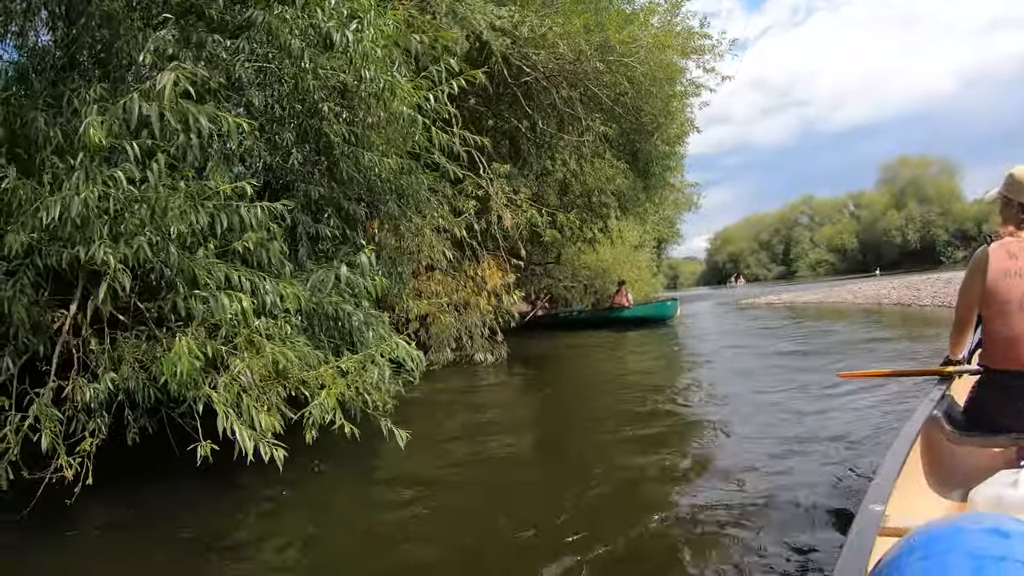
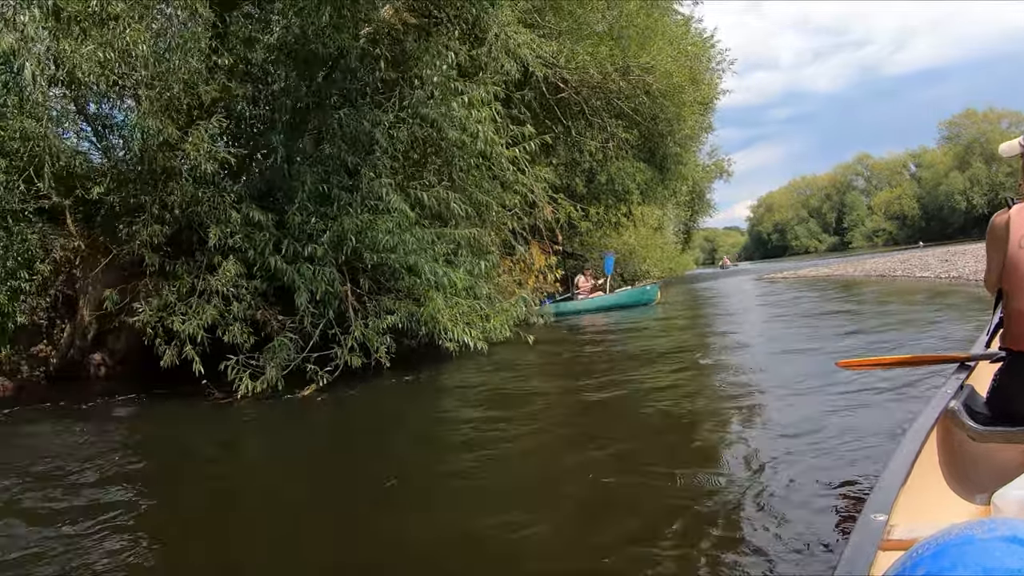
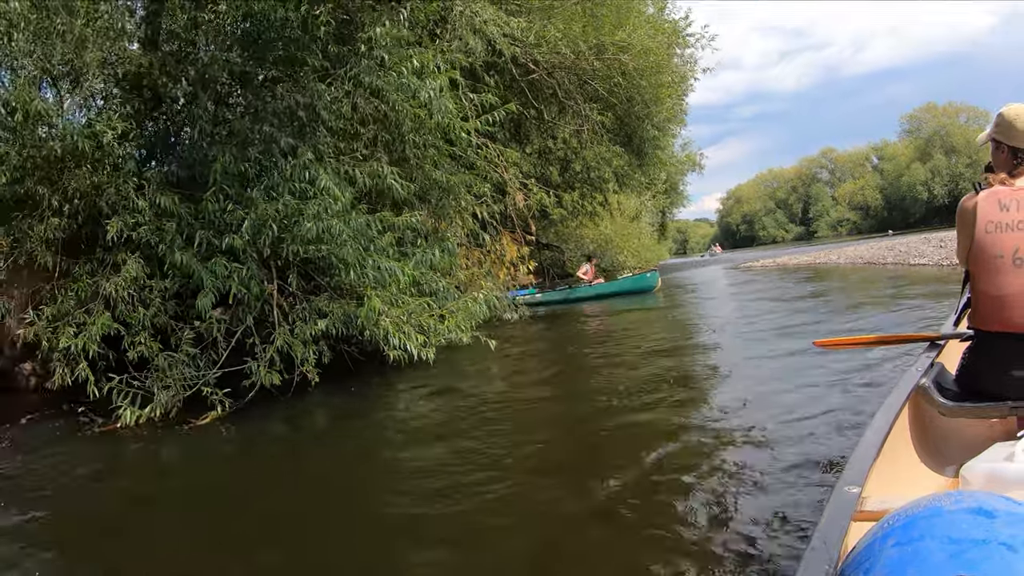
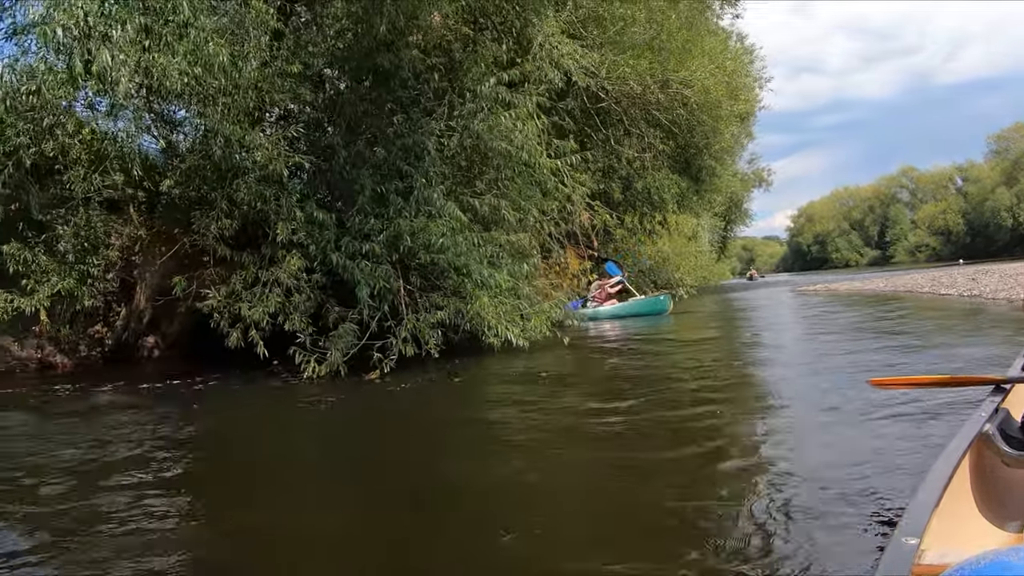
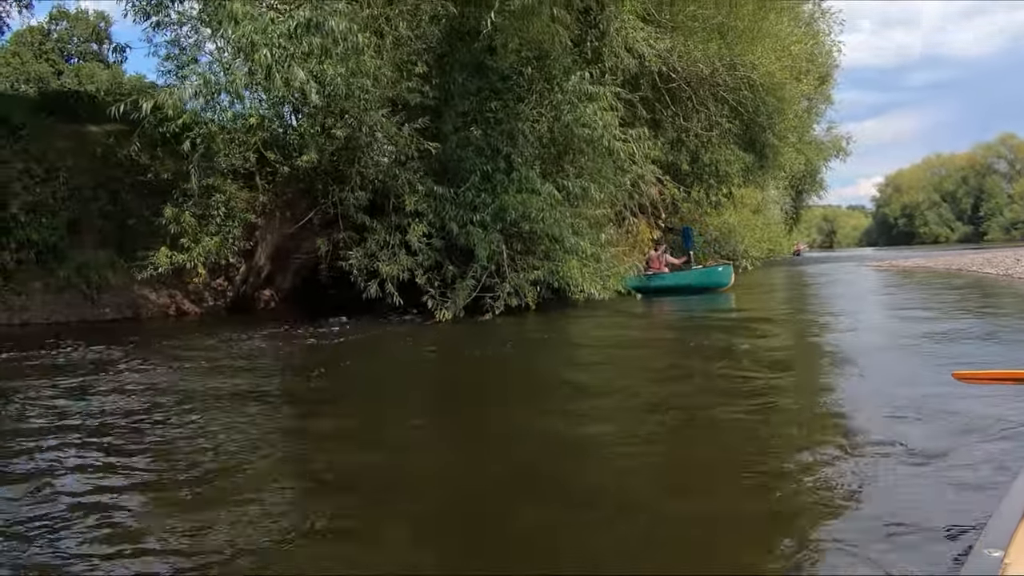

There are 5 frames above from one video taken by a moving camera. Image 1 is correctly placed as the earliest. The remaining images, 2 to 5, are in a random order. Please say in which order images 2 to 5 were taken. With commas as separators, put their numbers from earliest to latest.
3, 2, 4, 5
